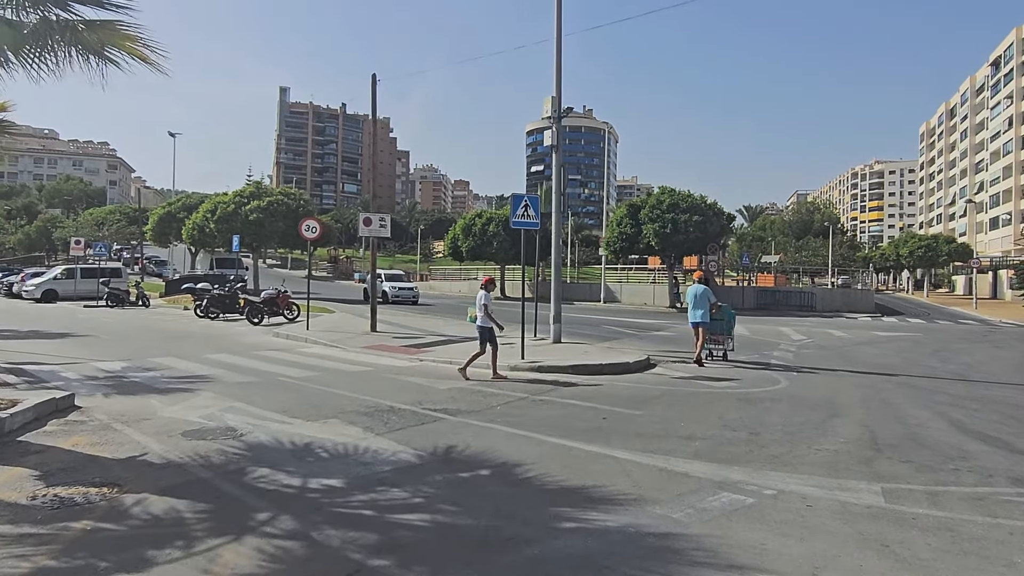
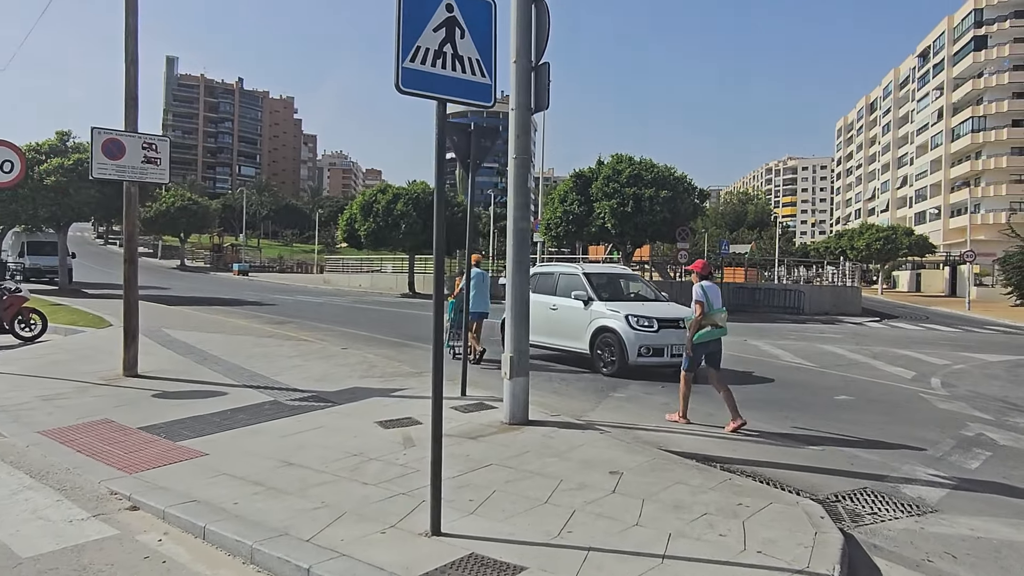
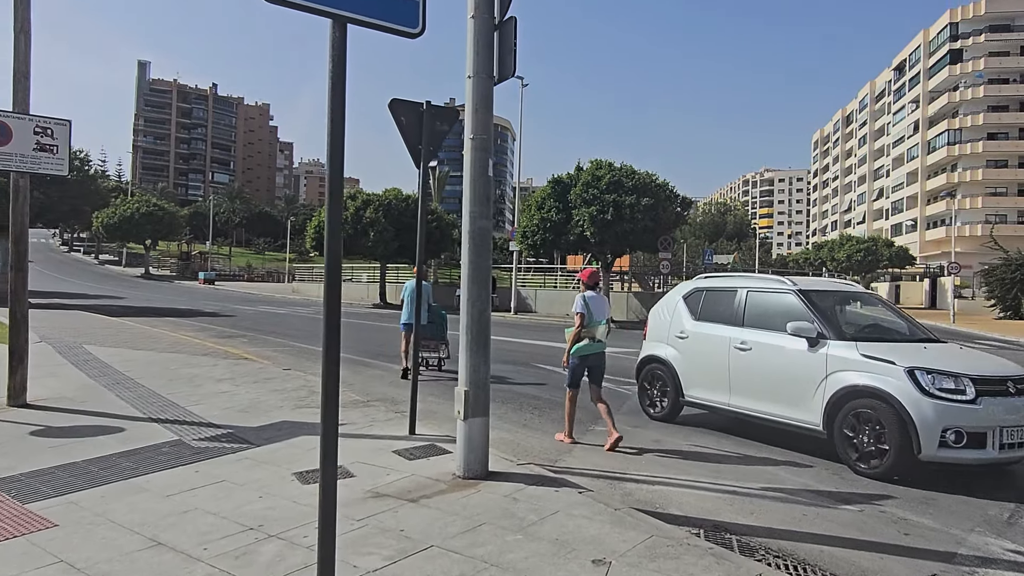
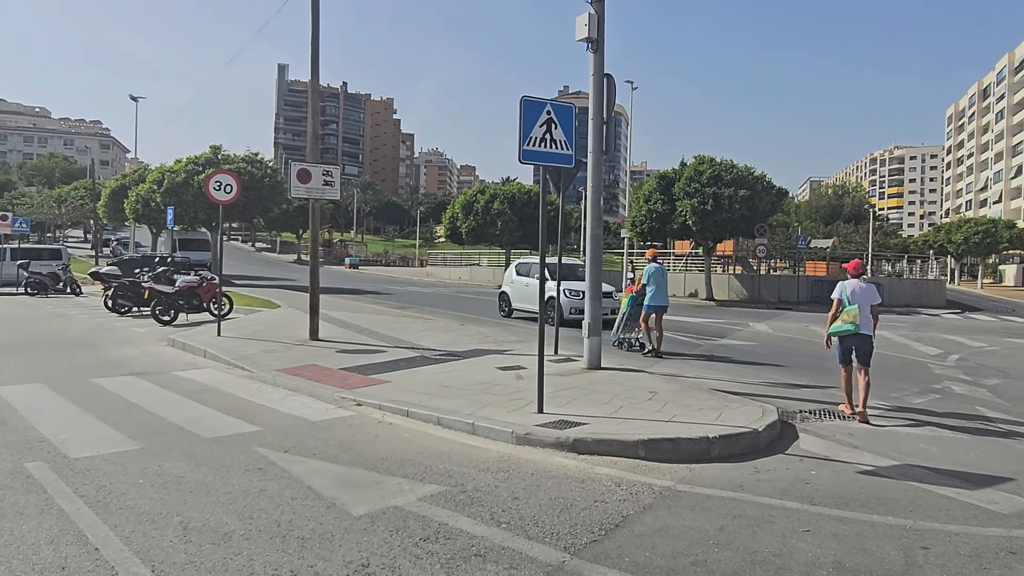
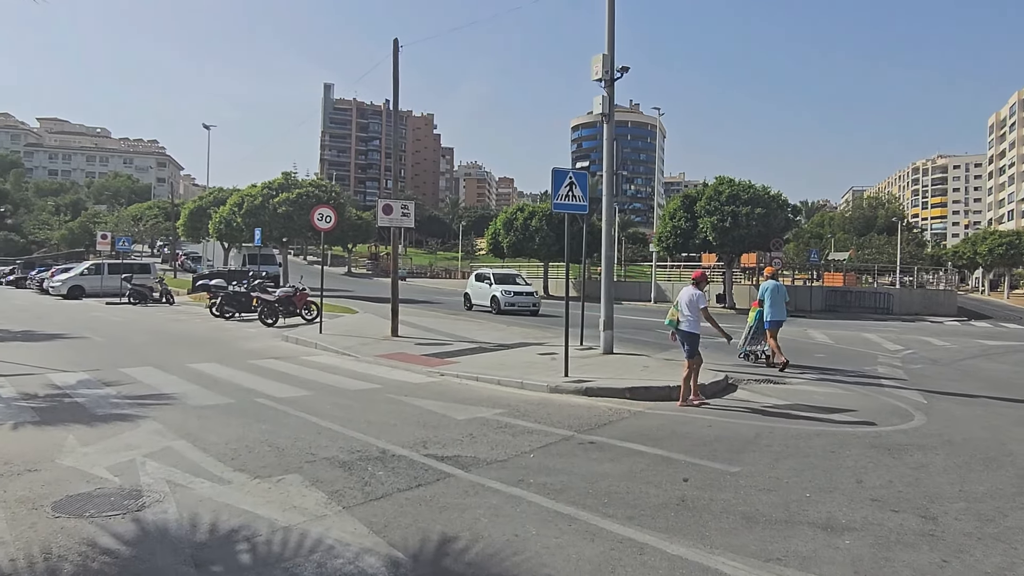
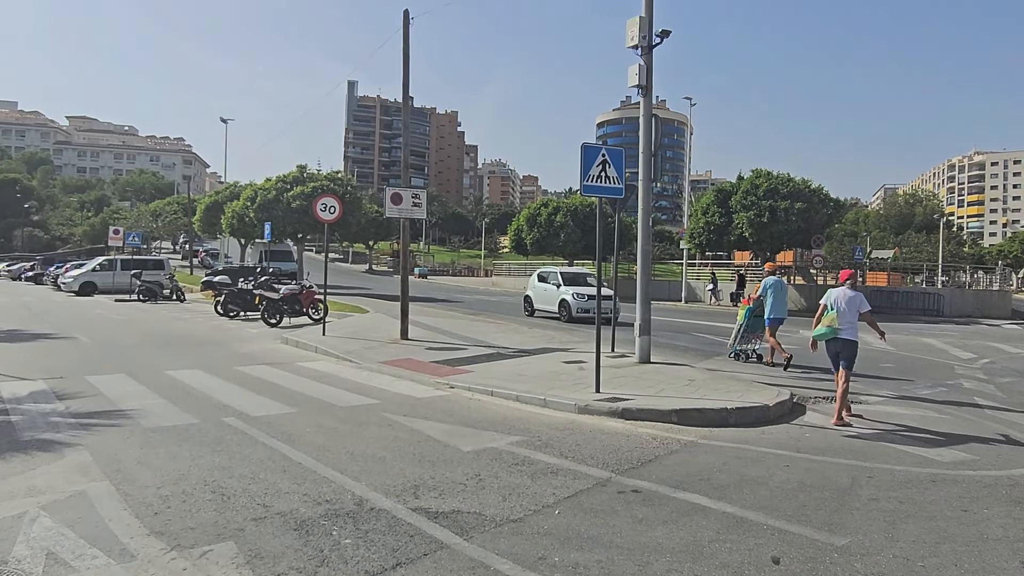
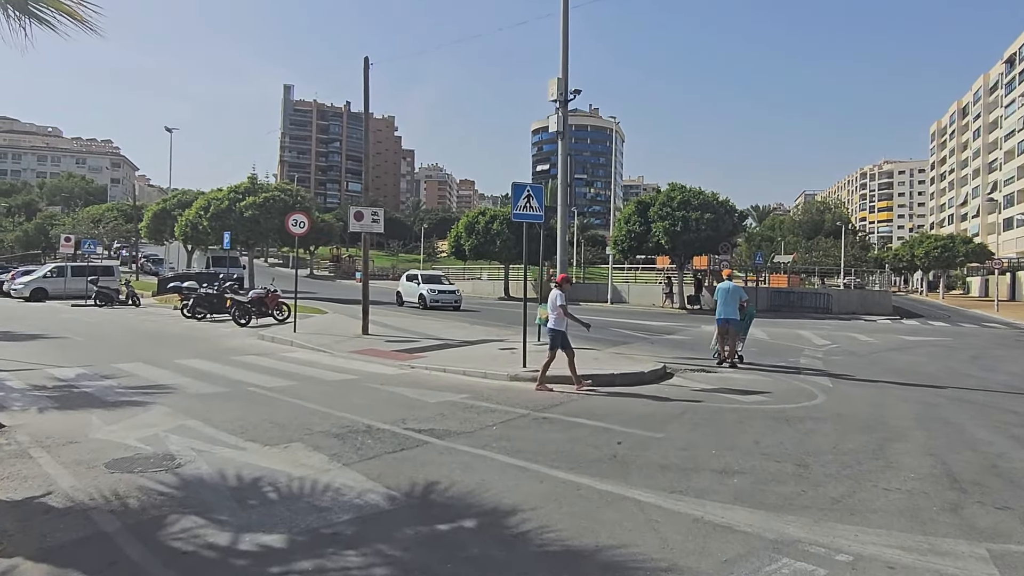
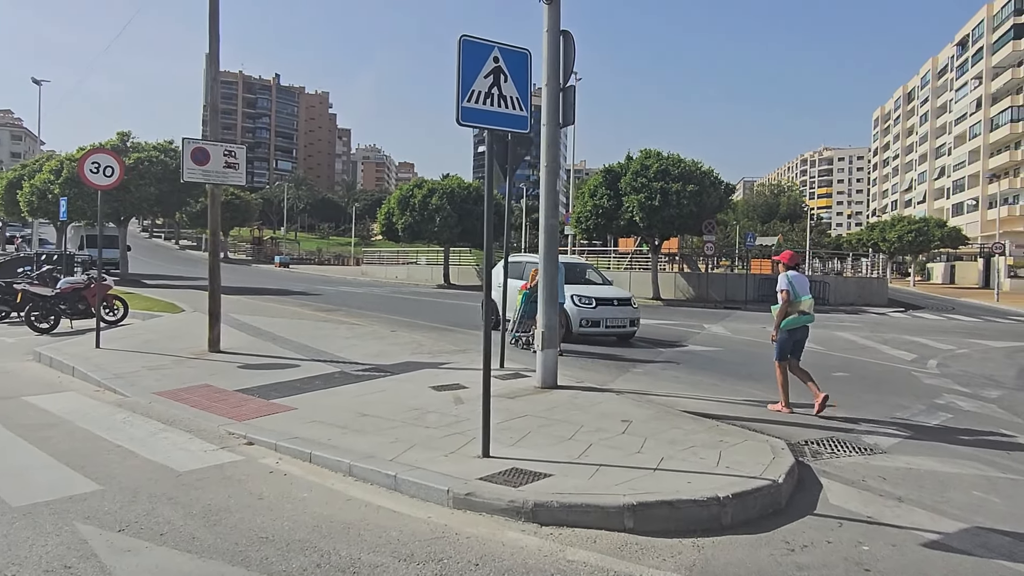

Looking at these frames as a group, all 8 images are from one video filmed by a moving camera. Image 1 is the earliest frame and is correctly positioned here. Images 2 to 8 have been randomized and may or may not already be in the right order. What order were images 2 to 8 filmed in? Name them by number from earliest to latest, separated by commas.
7, 5, 6, 4, 8, 2, 3
